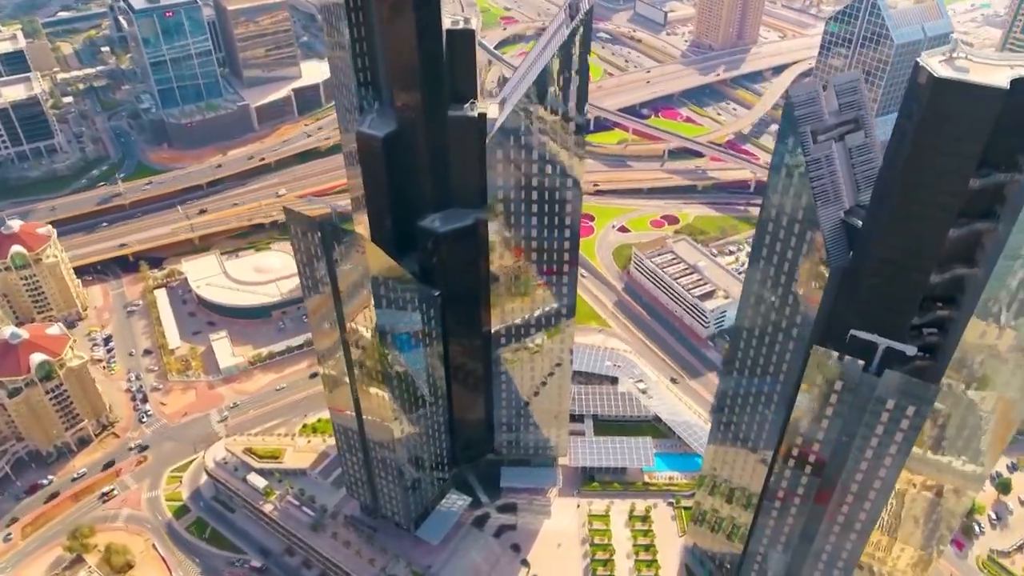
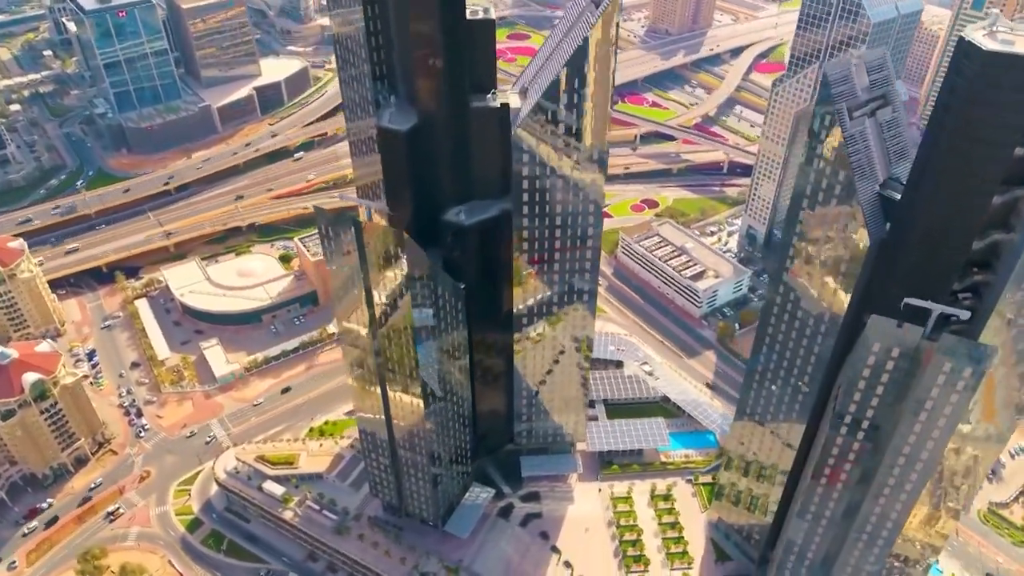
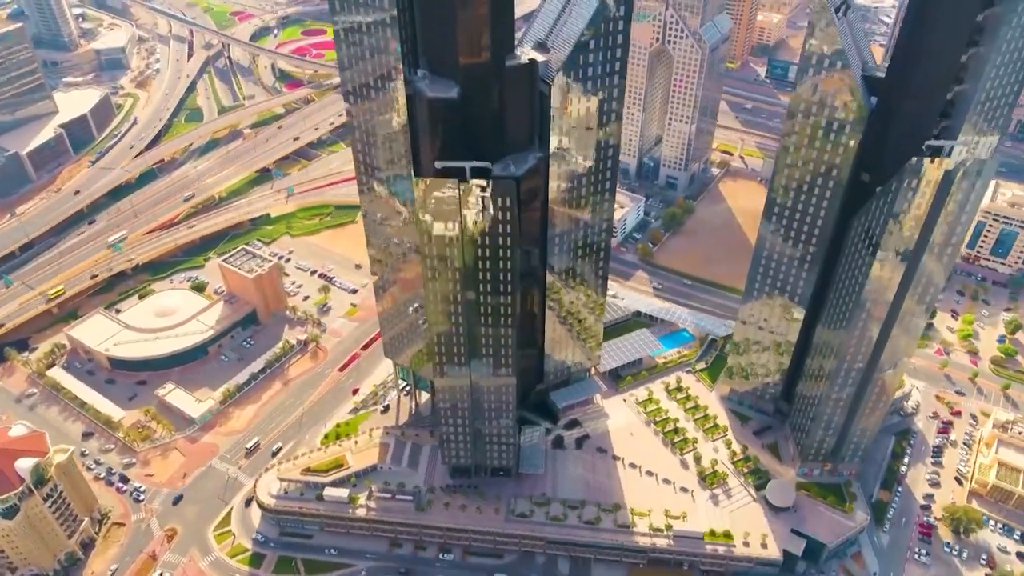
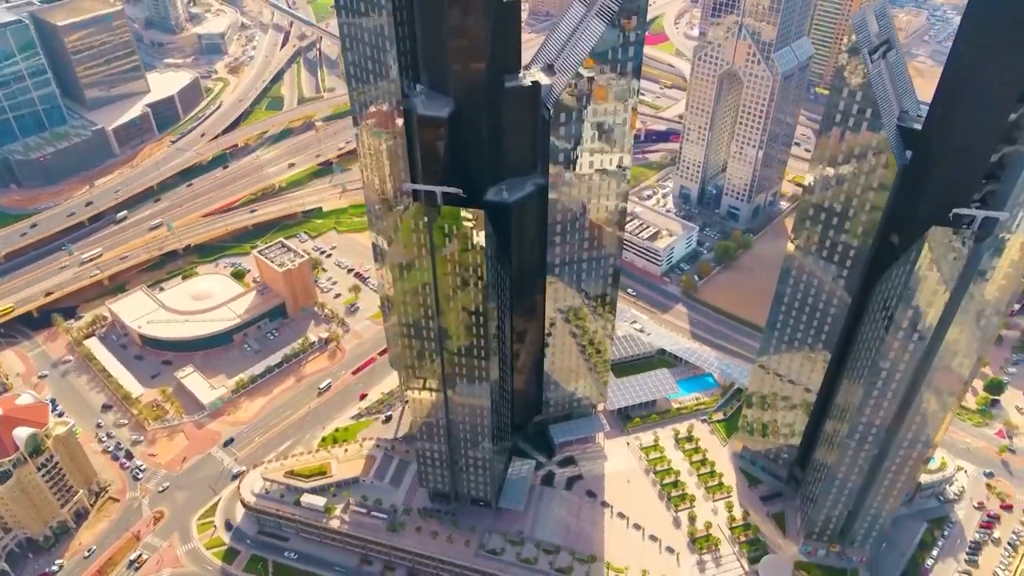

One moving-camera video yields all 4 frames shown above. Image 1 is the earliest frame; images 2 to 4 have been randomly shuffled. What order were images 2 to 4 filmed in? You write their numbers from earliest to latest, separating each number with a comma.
2, 4, 3
